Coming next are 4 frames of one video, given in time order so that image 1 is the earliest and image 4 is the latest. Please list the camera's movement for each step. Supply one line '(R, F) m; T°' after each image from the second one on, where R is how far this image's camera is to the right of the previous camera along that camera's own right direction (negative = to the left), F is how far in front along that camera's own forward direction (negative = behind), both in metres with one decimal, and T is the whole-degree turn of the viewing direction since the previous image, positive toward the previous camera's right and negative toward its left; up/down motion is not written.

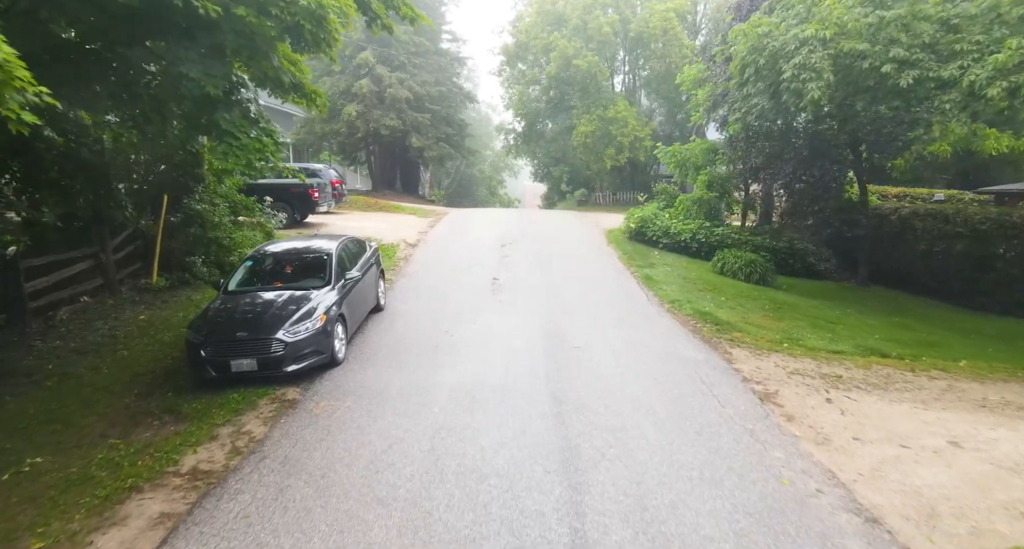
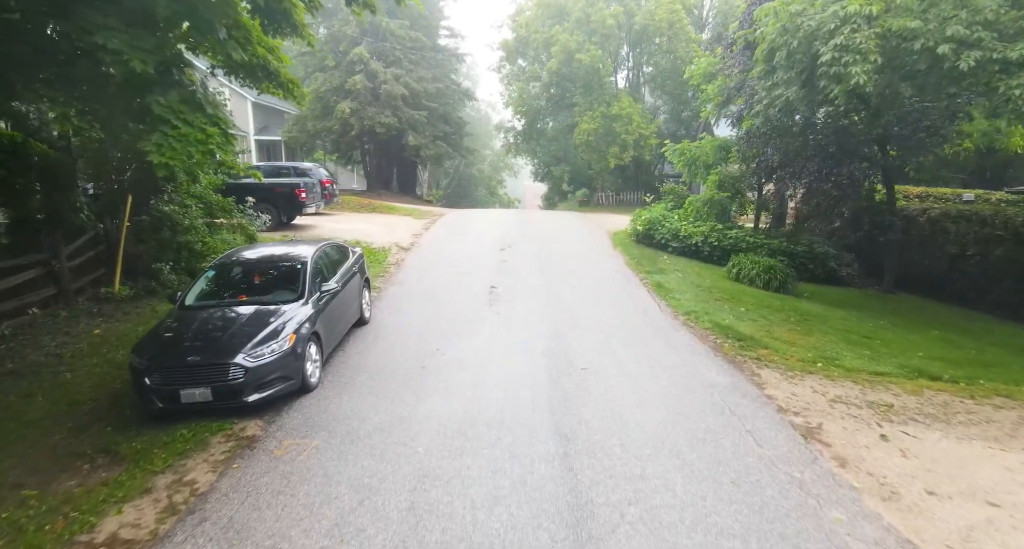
(0.0, +1.0) m; 0°
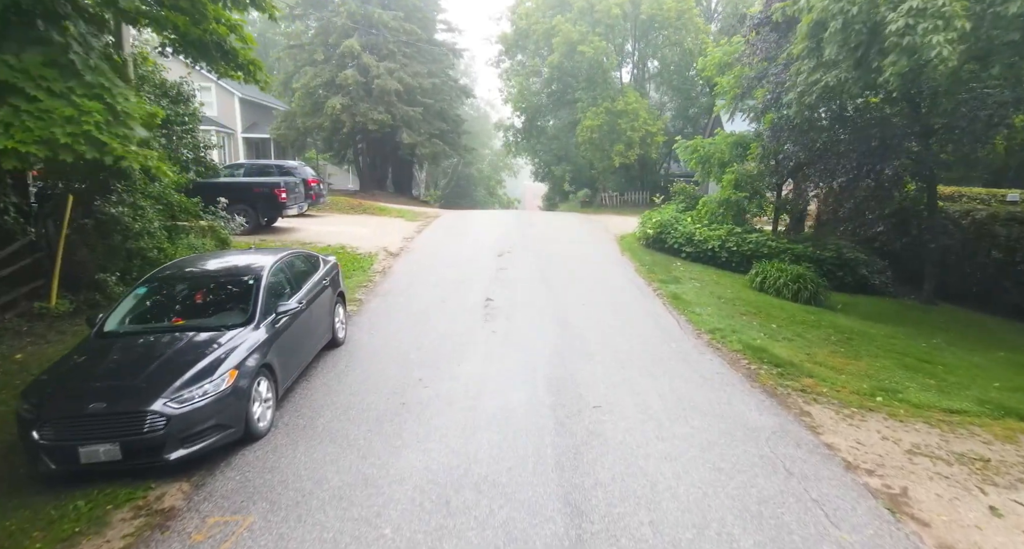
(0.0, +1.3) m; 0°
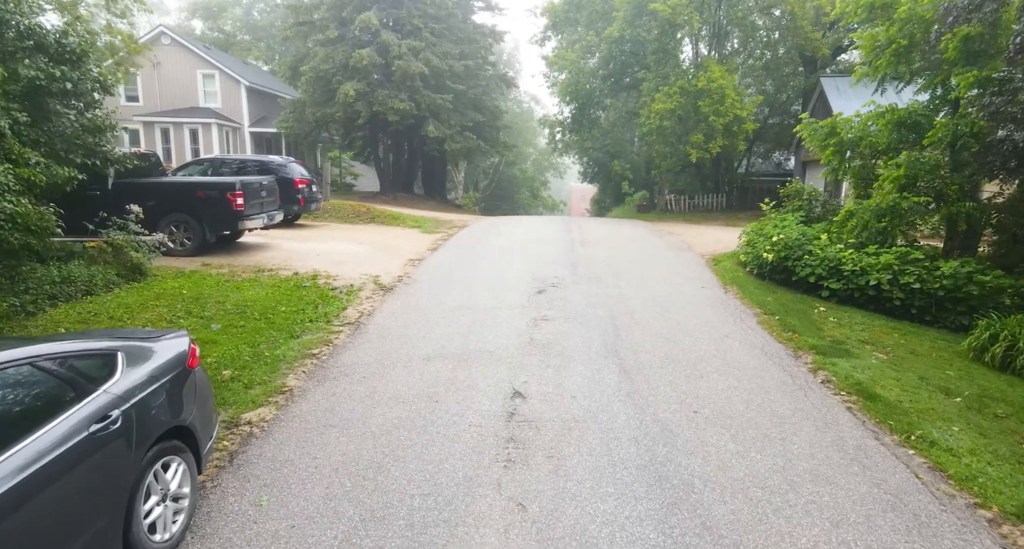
(-0.1, +4.8) m; -4°
